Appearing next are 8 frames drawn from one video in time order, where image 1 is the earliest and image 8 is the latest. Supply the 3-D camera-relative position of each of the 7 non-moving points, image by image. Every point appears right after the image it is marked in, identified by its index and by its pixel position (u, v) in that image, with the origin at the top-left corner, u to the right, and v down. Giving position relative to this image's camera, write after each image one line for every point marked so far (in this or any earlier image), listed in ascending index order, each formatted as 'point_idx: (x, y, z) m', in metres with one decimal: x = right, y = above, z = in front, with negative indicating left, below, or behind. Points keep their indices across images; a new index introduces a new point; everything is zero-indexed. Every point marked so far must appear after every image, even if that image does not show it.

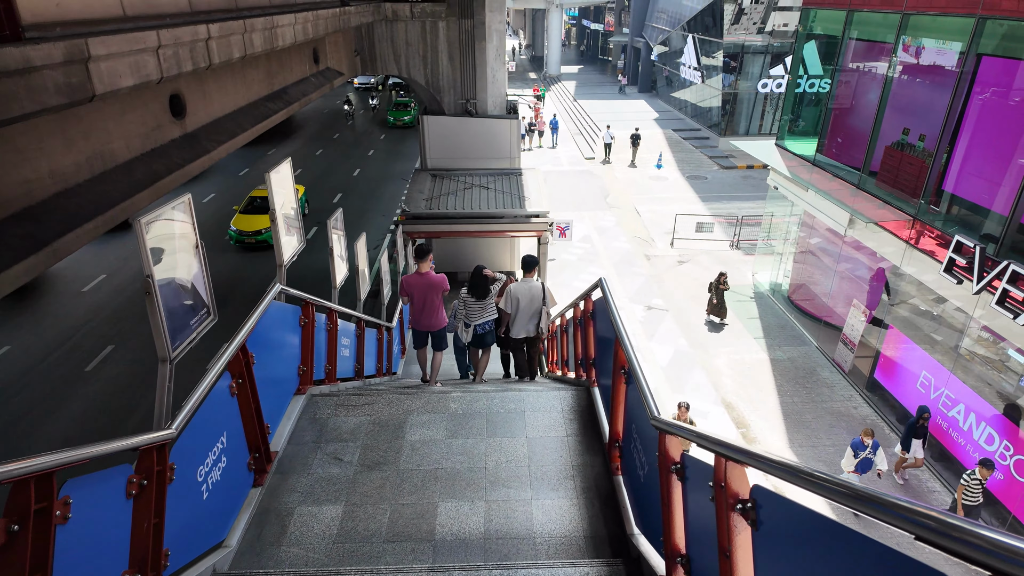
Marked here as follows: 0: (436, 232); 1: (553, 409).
0: (-1.6, +1.2, +12.9) m
1: (+0.3, -1.0, +4.7) m
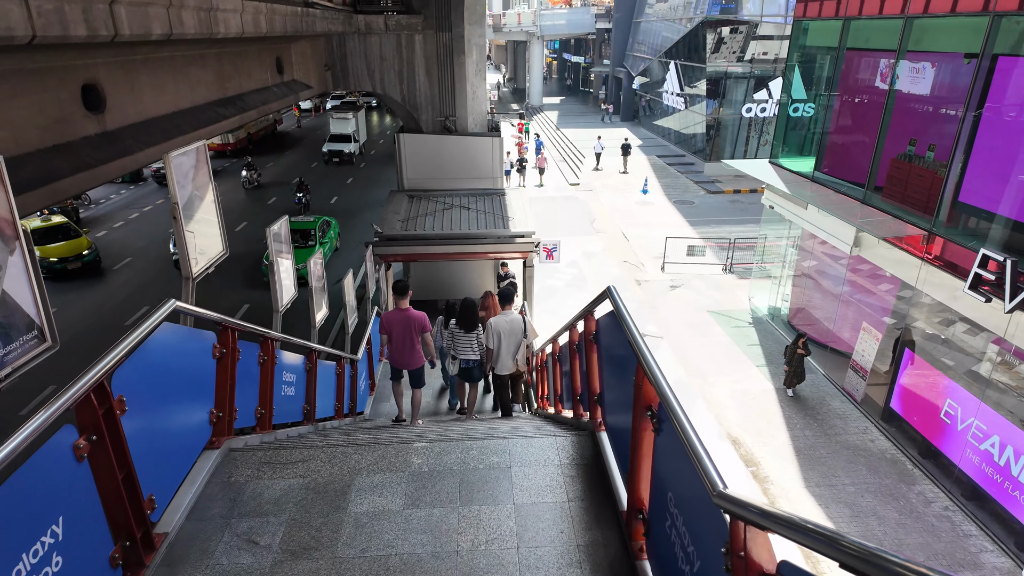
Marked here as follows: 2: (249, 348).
0: (-2.0, +0.7, +11.9) m
1: (+0.2, -1.1, +3.6) m
2: (-1.9, -0.4, +4.2) m
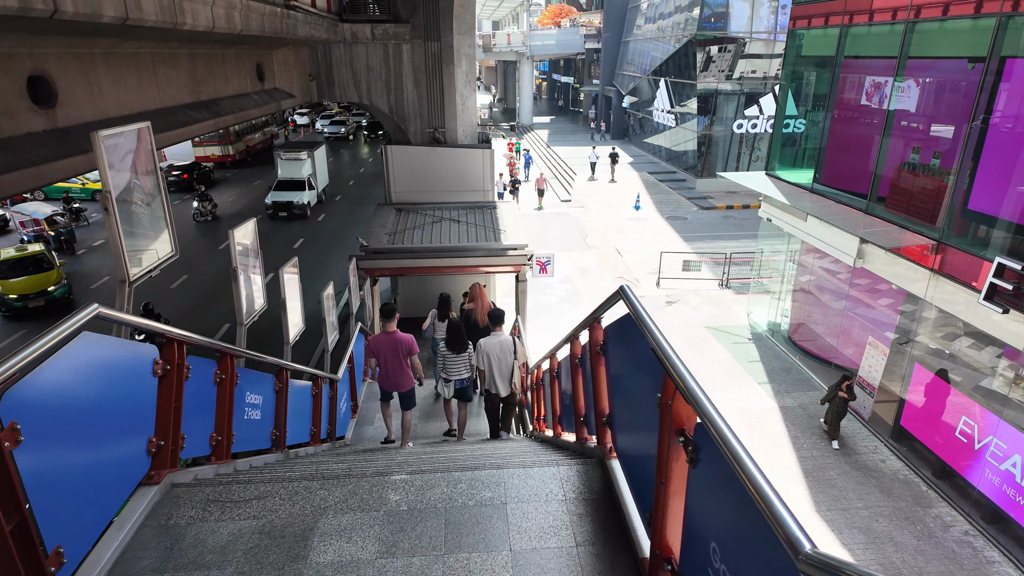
0: (-2.1, +0.4, +11.3) m
1: (+0.2, -1.1, +3.1) m
2: (-1.9, -0.5, +3.7) m
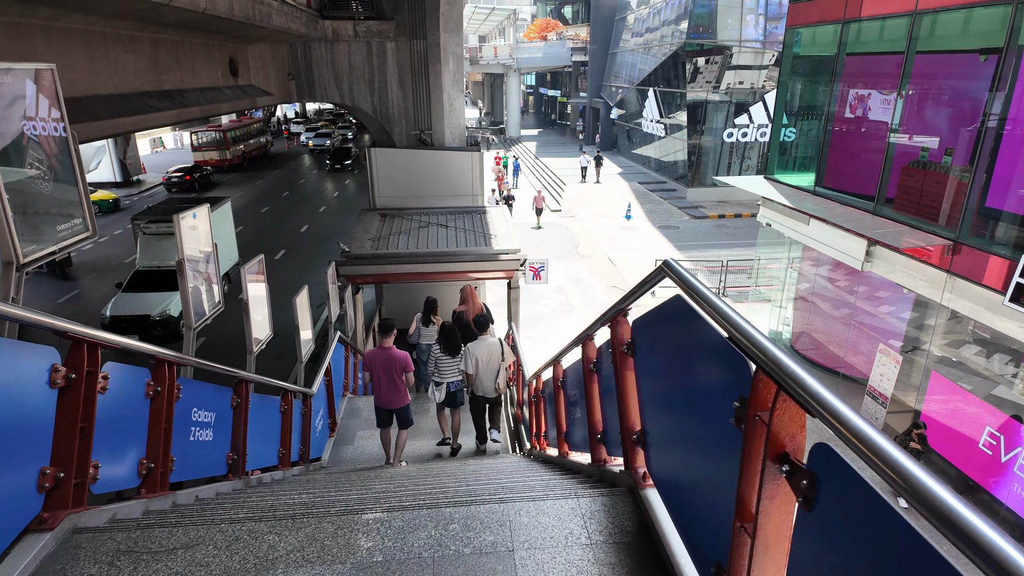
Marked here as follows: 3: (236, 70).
0: (-2.3, +0.2, +10.6) m
1: (+0.2, -1.0, +2.4) m
2: (-1.9, -0.4, +2.9) m
3: (-4.6, +3.7, +10.0) m
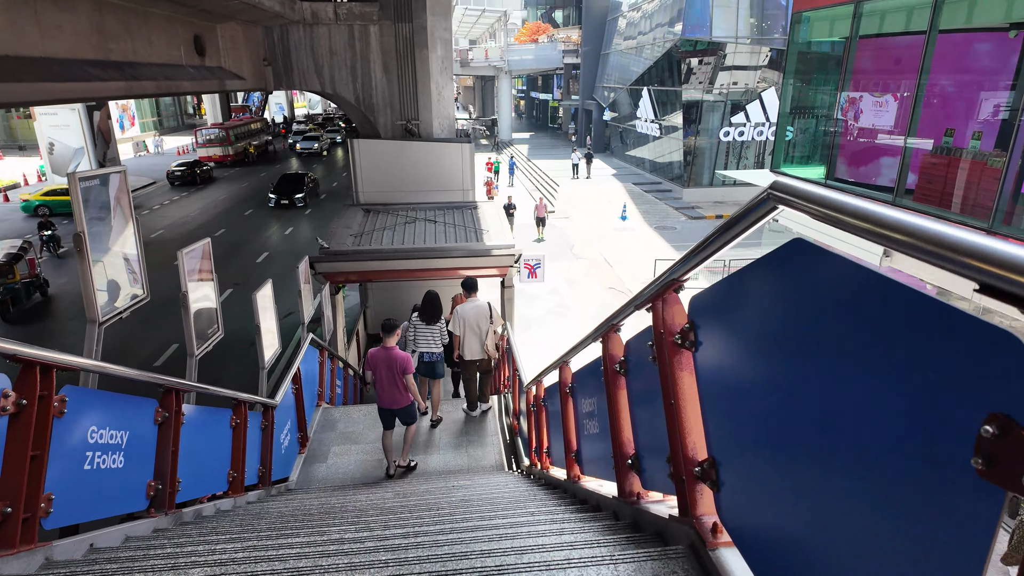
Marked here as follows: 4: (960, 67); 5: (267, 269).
0: (-2.4, +0.2, +9.8) m
1: (+0.2, -0.9, +1.5) m
2: (-1.9, -0.3, +2.1) m
3: (-4.7, +3.7, +9.1) m
4: (+7.1, +3.5, +9.2) m
5: (-7.5, +0.6, +18.1) m
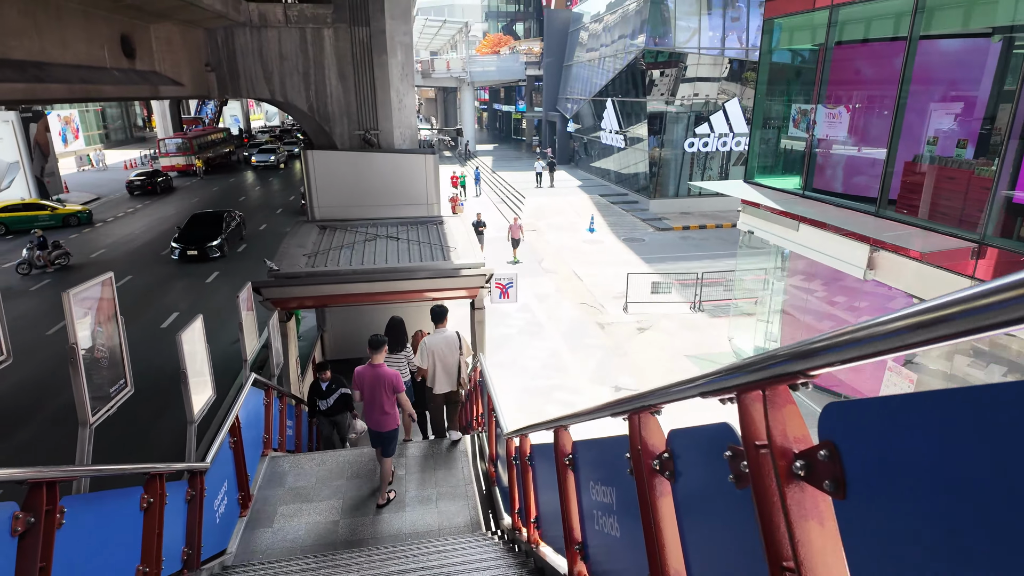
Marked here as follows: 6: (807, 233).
0: (-2.8, -0.1, +8.9) m
1: (+0.3, -1.1, +0.8) m
2: (-1.9, -0.5, +1.2) m
3: (-5.2, +3.2, +8.2) m
4: (+6.6, +3.3, +8.9) m
5: (-8.4, -0.1, +16.9) m
6: (+5.7, +1.1, +11.4) m
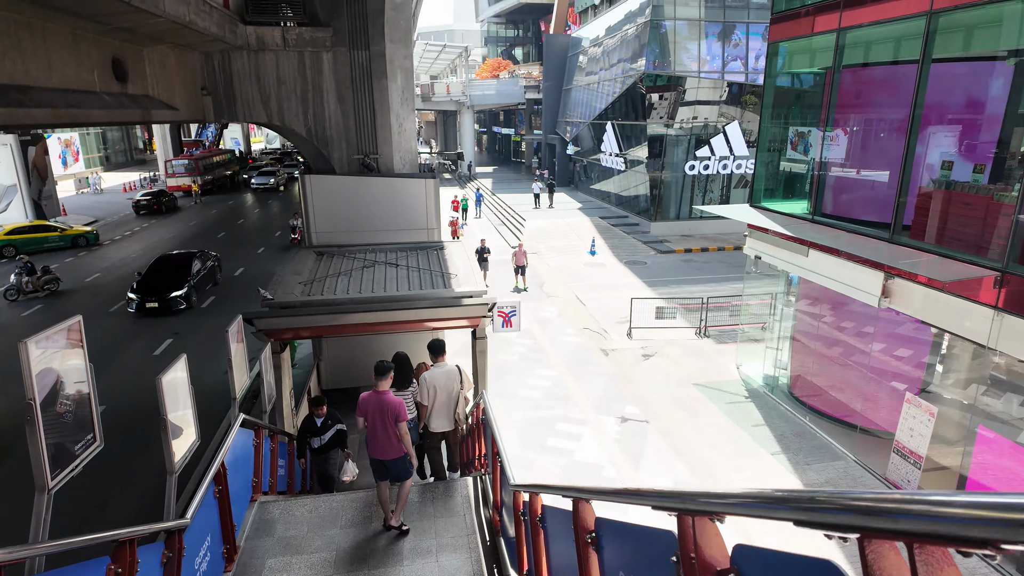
0: (-2.8, -0.6, +8.5) m
1: (+0.4, -1.2, +0.4) m
2: (-1.8, -0.7, +0.9) m
3: (-5.2, +2.8, +7.9) m
4: (+6.6, +2.9, +8.7) m
5: (-8.3, -0.8, +16.5) m
6: (+5.7, +0.5, +11.2) m
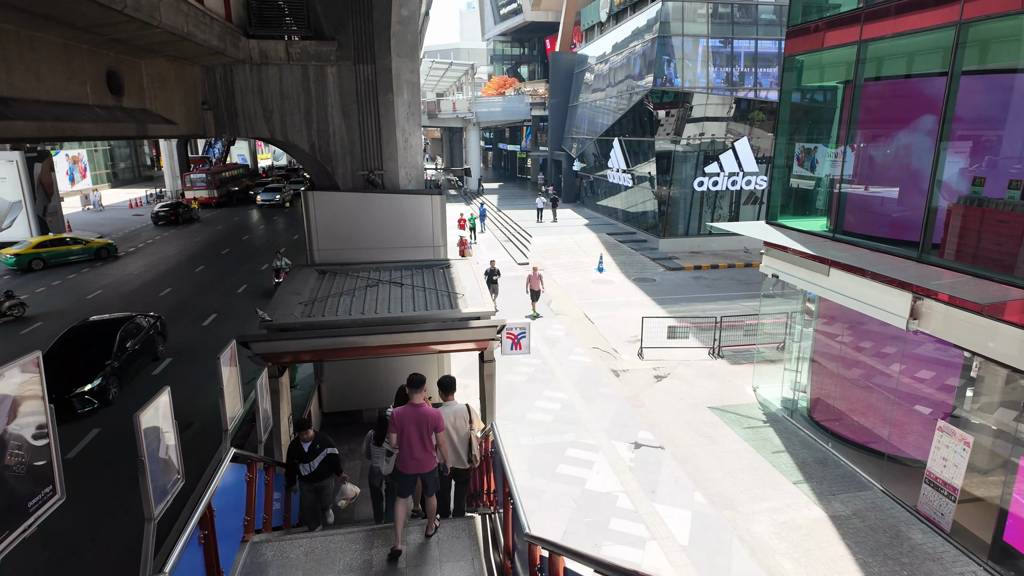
0: (-2.6, -0.9, +8.1) m
1: (+0.4, -1.3, 0.0) m
2: (-1.7, -0.8, +0.4) m
3: (-5.0, +2.6, +7.6) m
4: (+6.8, +2.6, +8.3) m
5: (-8.1, -1.3, +16.2) m
6: (+5.9, +0.2, +10.7) m
